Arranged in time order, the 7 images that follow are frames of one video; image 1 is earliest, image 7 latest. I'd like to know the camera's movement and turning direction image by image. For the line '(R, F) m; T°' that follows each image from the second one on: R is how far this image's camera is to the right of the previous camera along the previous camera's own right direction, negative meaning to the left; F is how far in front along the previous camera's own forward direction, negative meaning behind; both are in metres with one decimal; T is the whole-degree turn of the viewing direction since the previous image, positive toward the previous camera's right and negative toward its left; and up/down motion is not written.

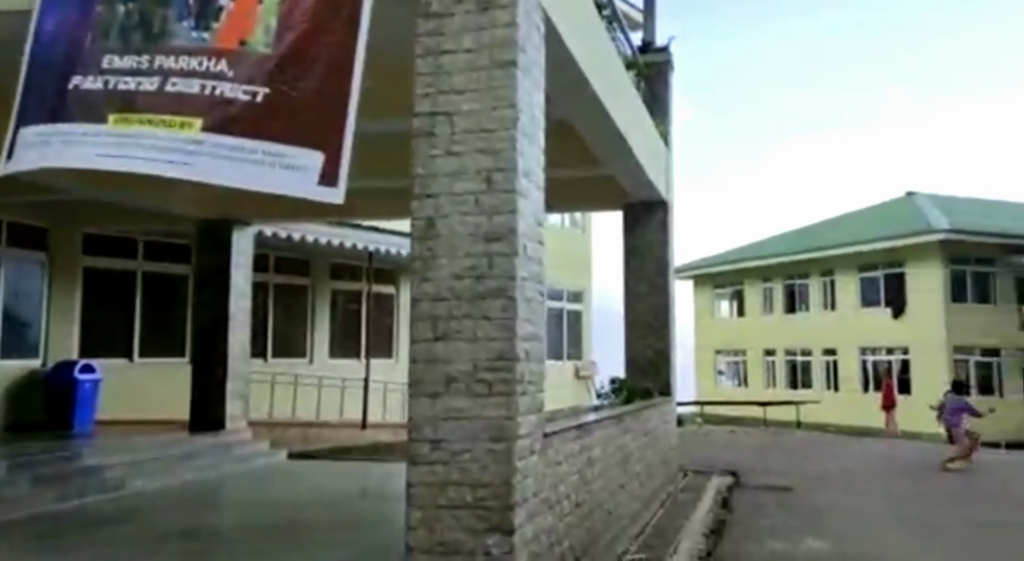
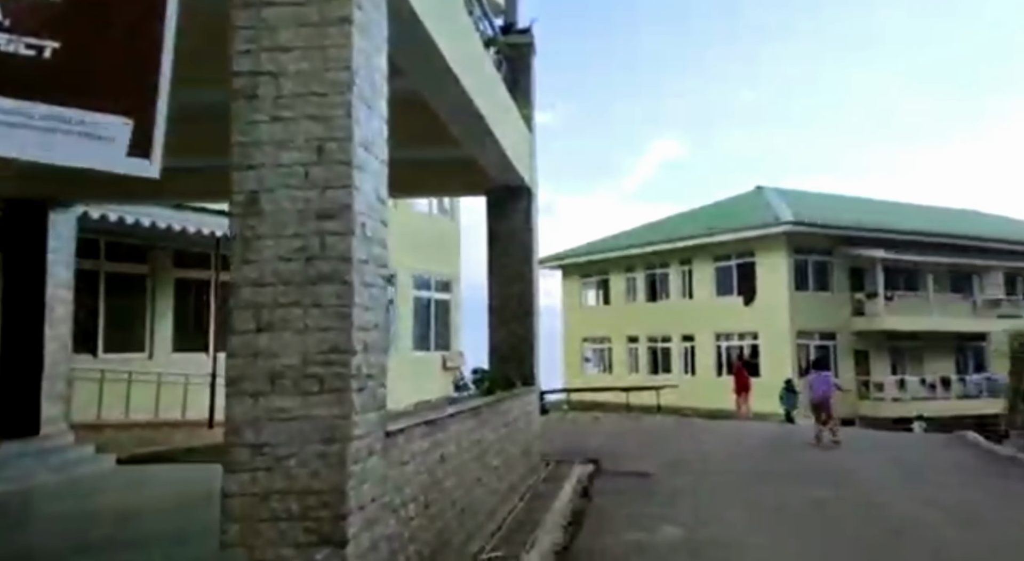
(+0.1, +0.3) m; +9°
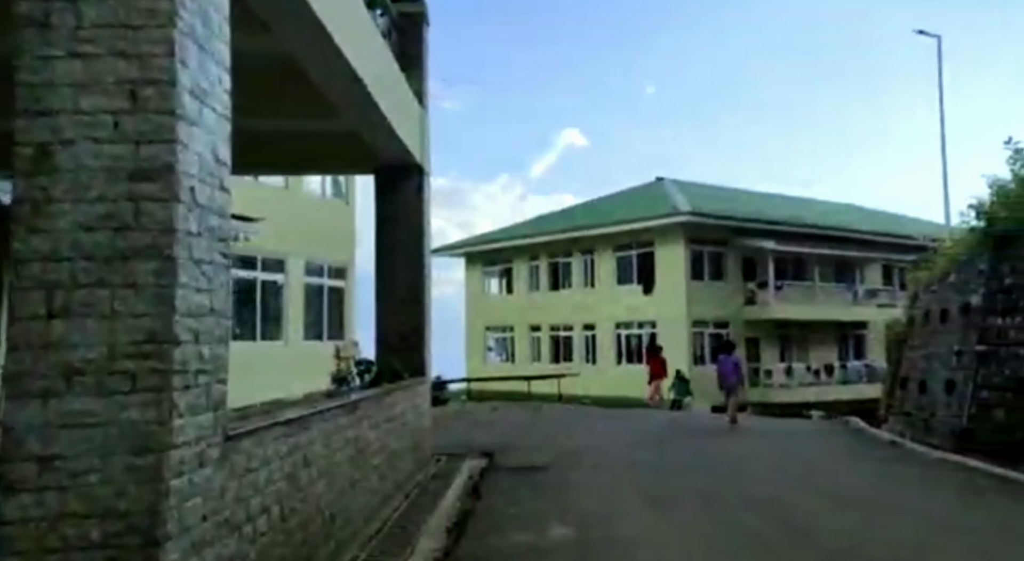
(+0.1, +0.5) m; +6°
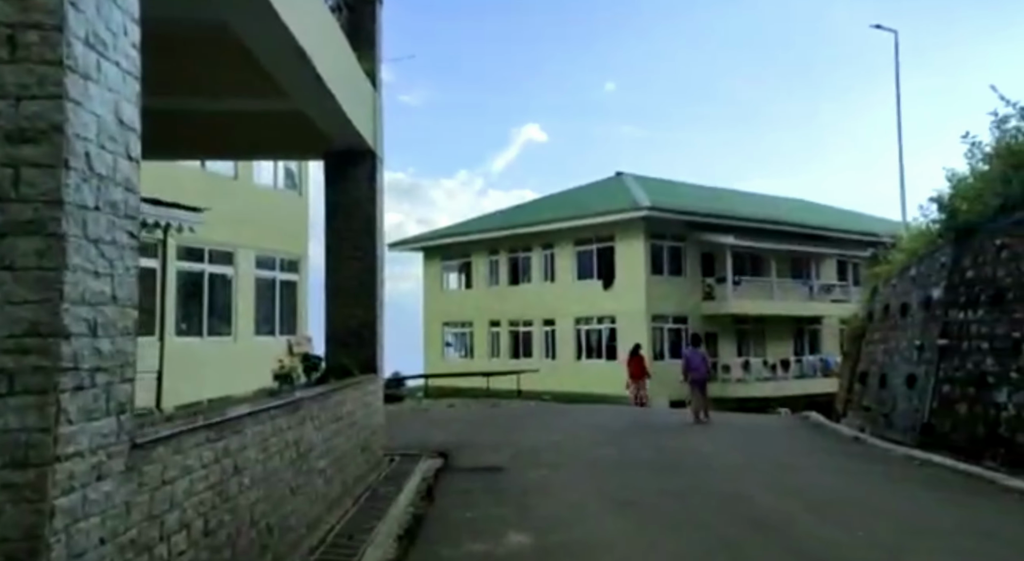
(0.0, +0.4) m; +3°
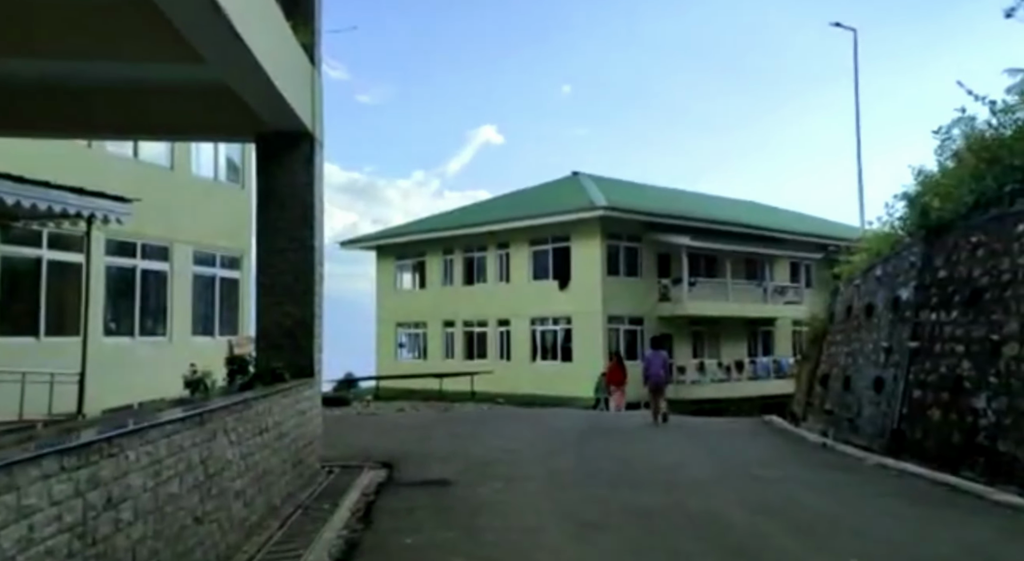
(0.0, +0.8) m; +3°
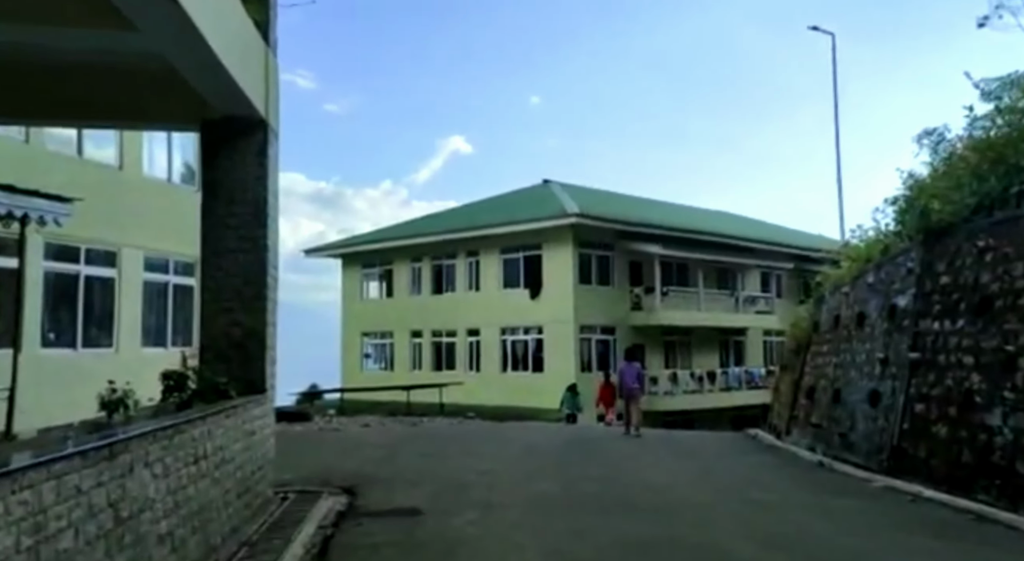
(-0.1, +0.8) m; +2°
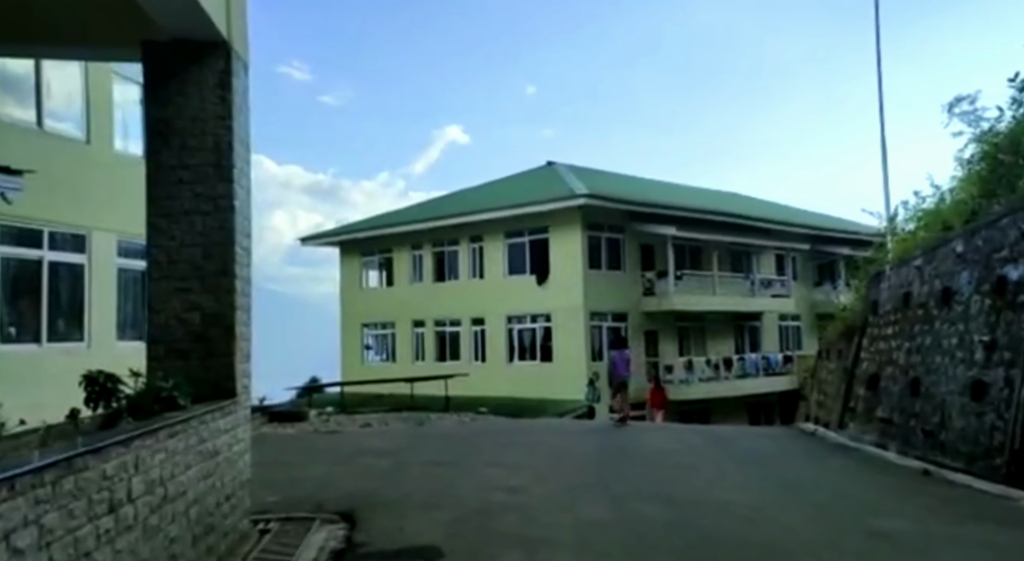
(-0.3, +1.9) m; 0°
